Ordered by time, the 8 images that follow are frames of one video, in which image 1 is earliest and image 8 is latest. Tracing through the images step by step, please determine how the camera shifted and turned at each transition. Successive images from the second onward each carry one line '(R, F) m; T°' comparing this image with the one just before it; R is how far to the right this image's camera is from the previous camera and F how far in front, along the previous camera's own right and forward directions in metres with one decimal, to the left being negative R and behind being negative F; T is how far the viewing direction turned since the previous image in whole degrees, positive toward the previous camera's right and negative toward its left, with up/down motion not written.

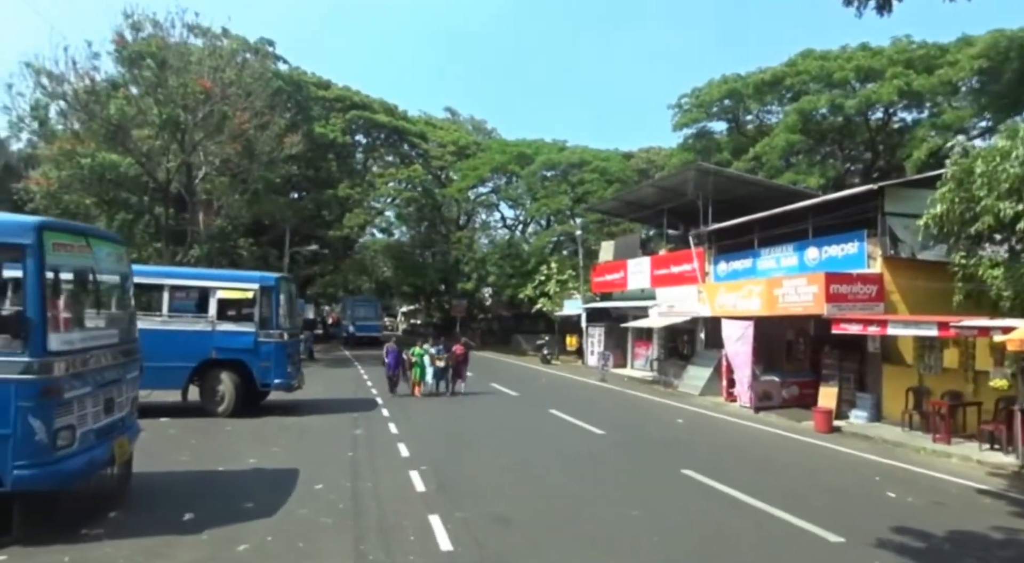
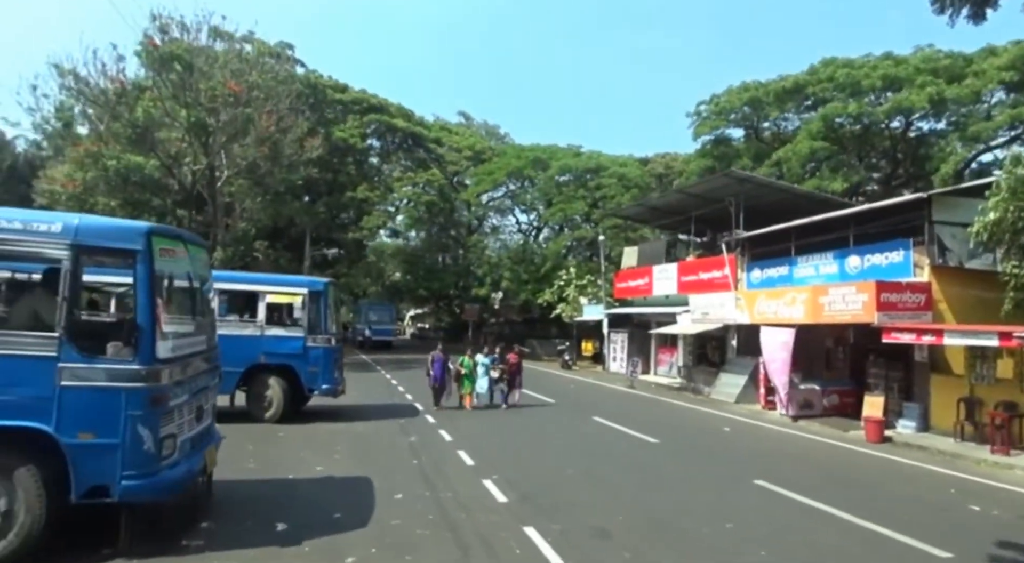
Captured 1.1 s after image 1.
(-1.1, +0.1) m; 0°
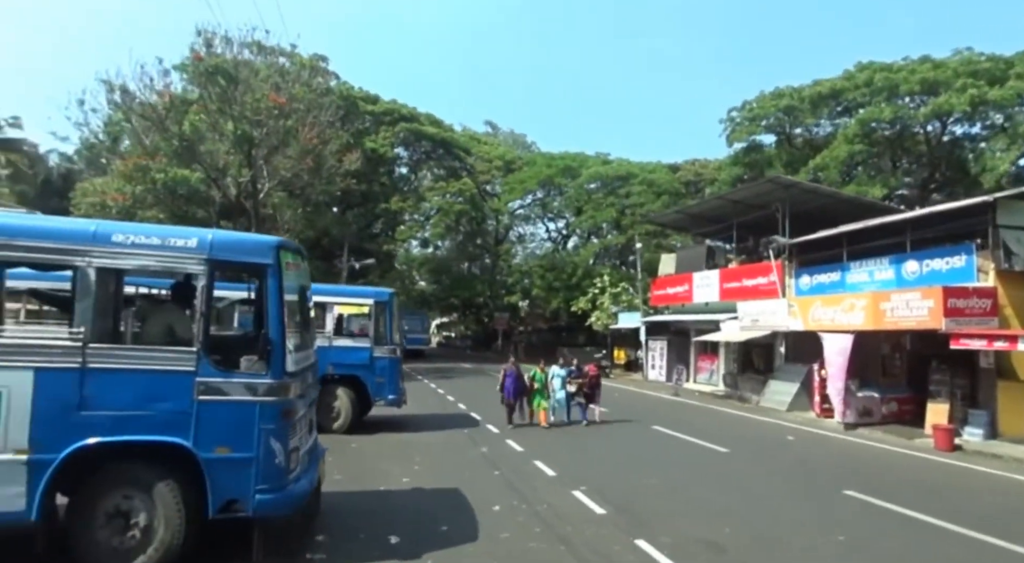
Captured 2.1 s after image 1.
(-1.0, 0.0) m; -1°
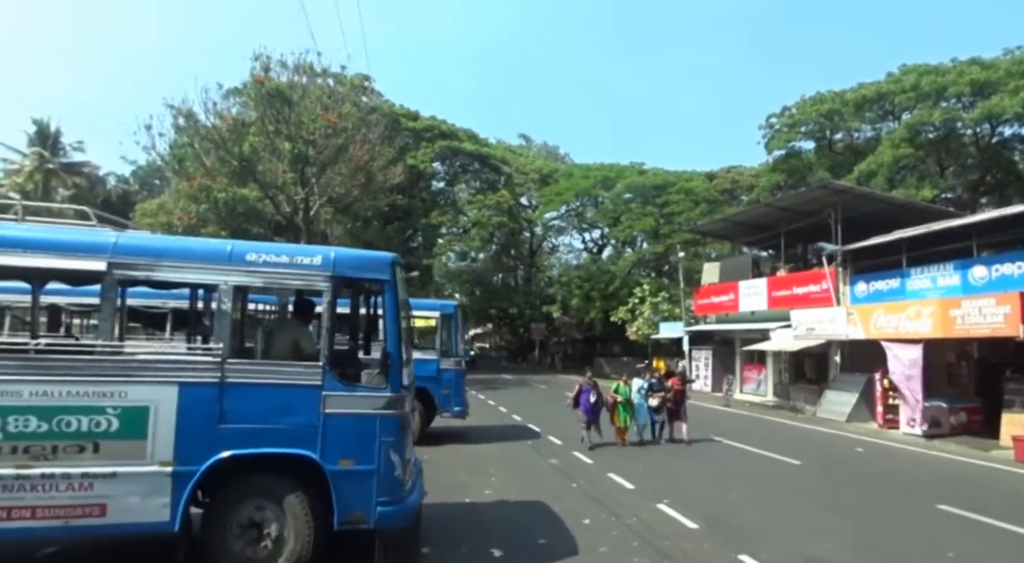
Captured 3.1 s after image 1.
(-0.8, -0.1) m; -2°
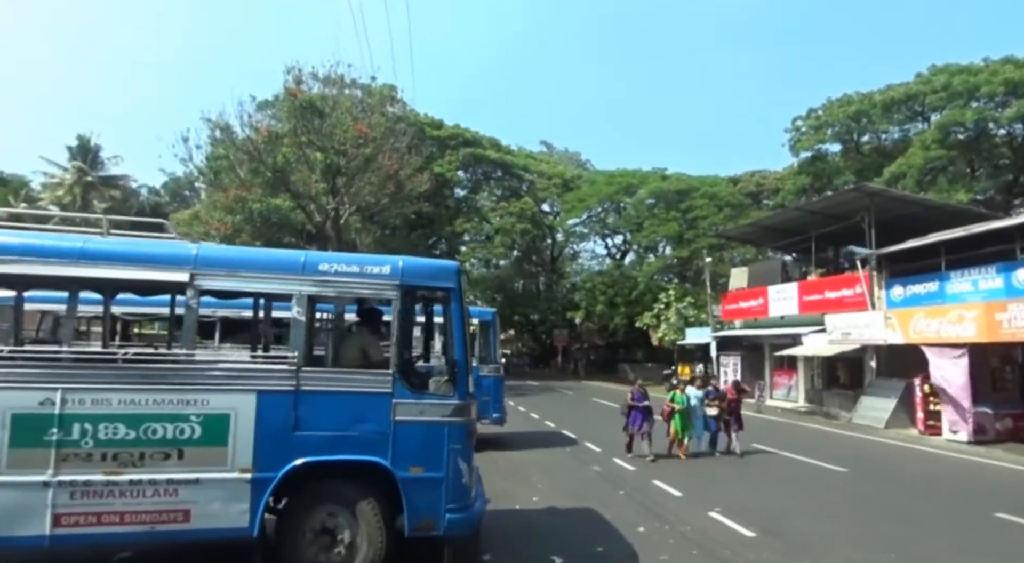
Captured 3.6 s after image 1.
(-0.5, -0.1) m; -2°
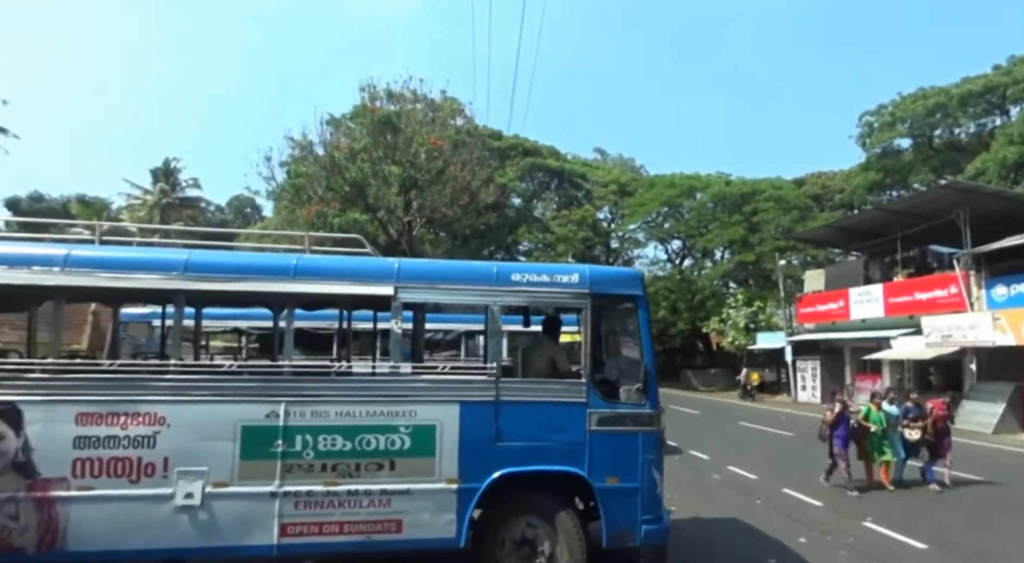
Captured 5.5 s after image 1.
(-1.4, 0.0) m; -4°
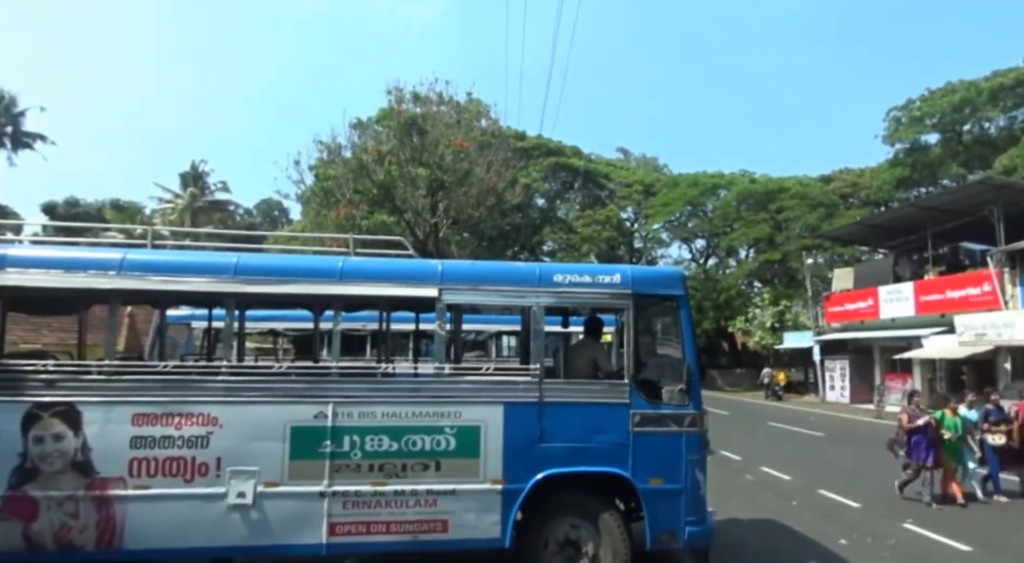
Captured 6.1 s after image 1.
(-0.2, 0.0) m; -2°
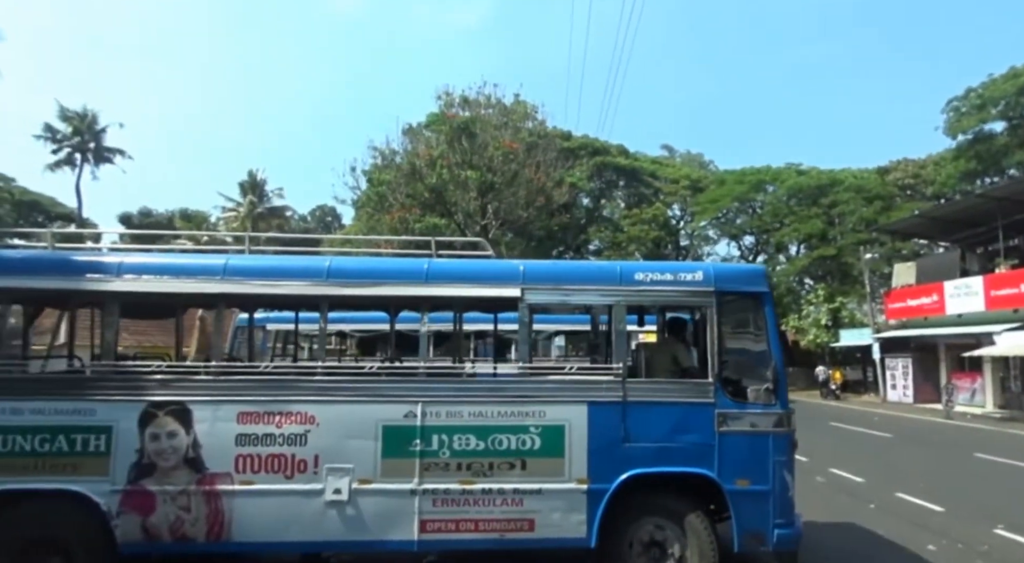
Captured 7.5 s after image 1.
(-0.4, 0.0) m; -4°
